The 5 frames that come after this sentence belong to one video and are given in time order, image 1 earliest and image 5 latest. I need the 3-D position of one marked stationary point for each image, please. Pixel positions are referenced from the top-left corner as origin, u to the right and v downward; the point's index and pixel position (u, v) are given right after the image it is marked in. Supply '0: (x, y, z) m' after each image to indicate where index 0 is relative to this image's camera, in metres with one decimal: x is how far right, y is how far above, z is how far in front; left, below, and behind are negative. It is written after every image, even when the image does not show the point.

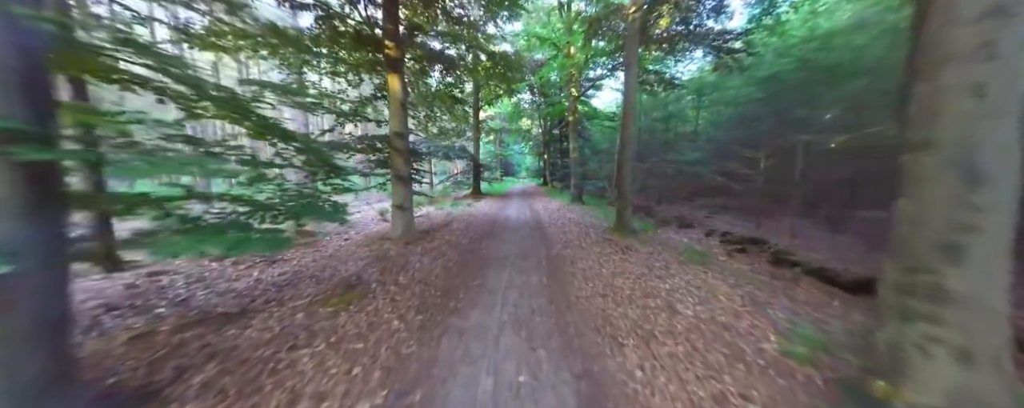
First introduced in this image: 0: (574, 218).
0: (+2.8, -0.7, +10.8) m
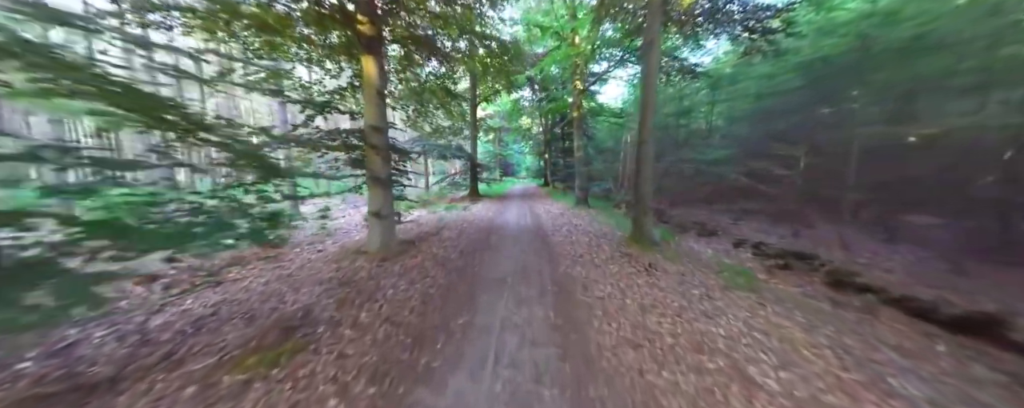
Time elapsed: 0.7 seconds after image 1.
0: (+2.8, -0.9, +9.5) m
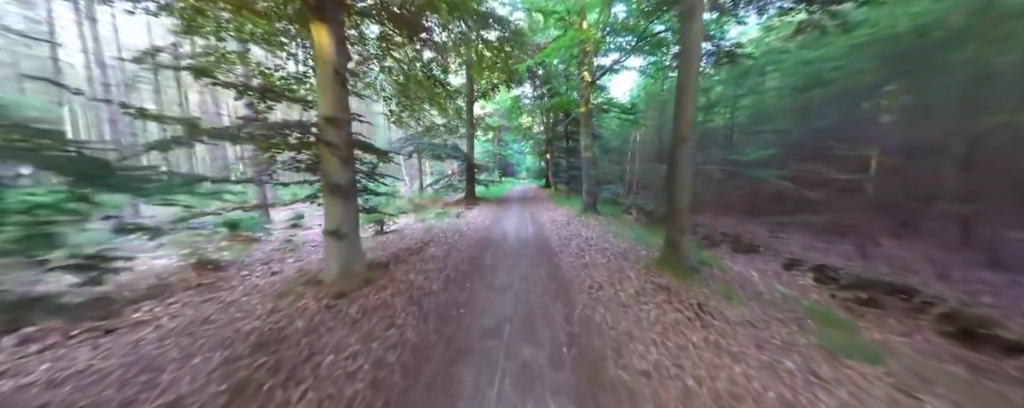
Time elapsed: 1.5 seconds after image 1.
0: (+2.8, -1.2, +8.1) m
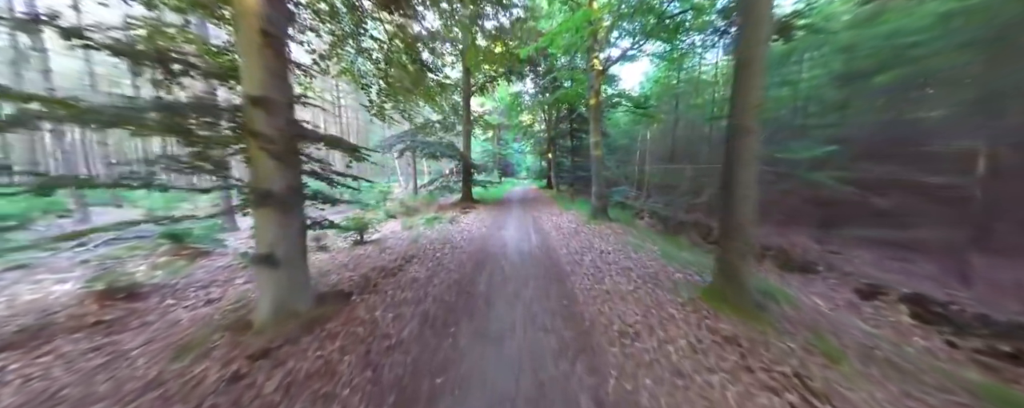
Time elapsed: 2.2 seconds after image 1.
0: (+2.8, -1.4, +6.7) m
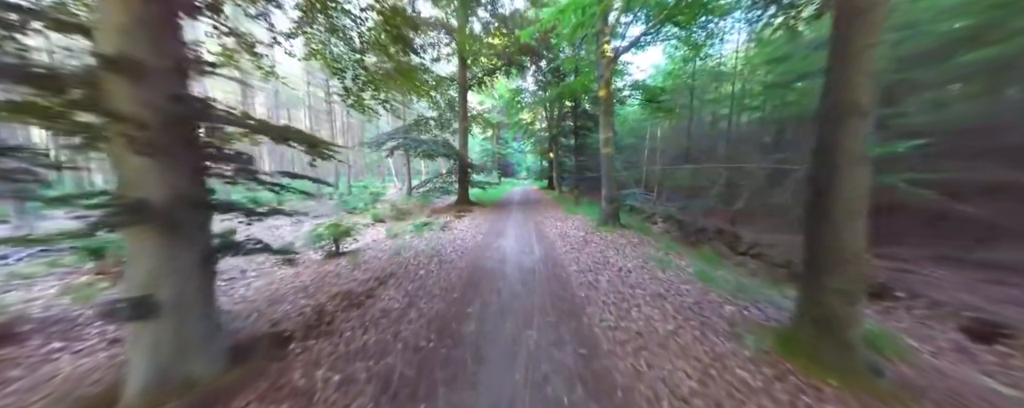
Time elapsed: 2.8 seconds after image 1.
0: (+2.8, -1.6, +5.5) m
